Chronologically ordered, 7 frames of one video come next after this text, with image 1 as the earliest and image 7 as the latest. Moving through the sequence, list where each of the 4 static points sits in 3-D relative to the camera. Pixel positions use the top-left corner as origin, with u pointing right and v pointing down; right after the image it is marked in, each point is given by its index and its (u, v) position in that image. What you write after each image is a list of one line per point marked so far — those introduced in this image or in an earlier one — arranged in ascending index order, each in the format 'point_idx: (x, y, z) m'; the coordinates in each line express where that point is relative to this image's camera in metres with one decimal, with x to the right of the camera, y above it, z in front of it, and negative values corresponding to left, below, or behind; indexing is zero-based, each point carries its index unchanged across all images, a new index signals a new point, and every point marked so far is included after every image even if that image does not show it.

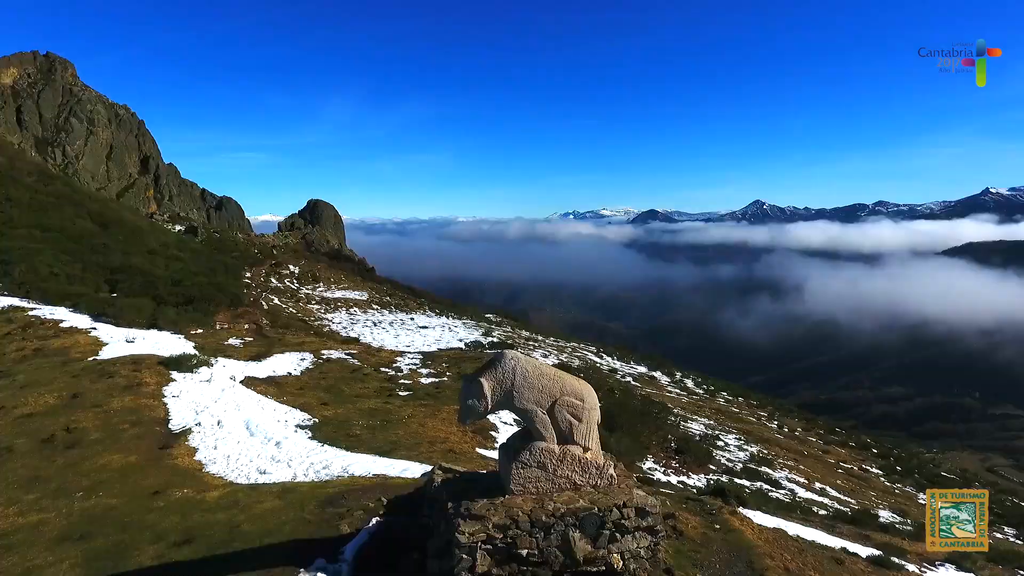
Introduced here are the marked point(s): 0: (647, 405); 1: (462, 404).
0: (+4.9, -4.5, +17.8) m
1: (-0.6, -1.8, +6.5) m
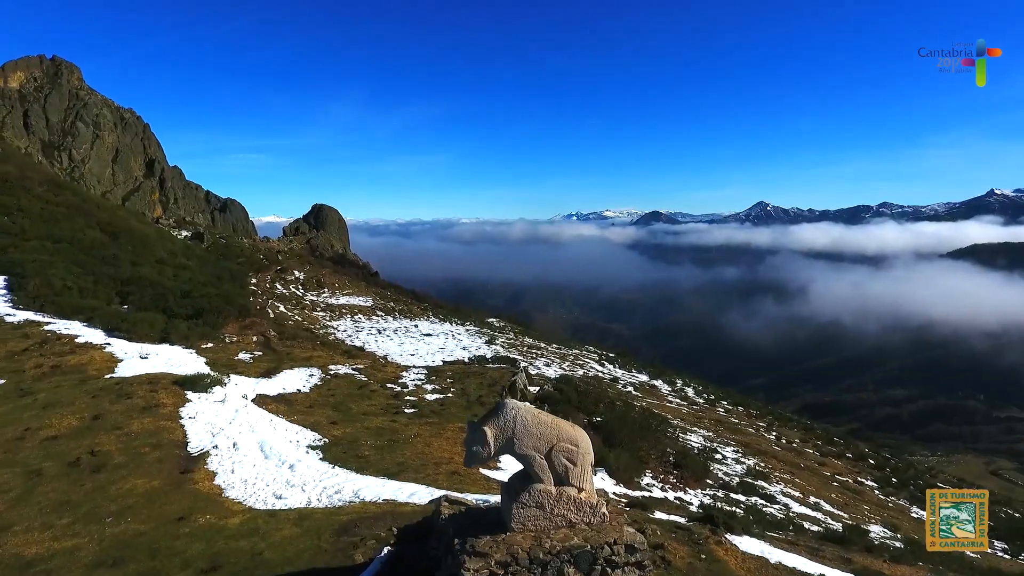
0: (+5.0, -5.0, +18.1) m
1: (-0.6, -2.2, +6.8) m
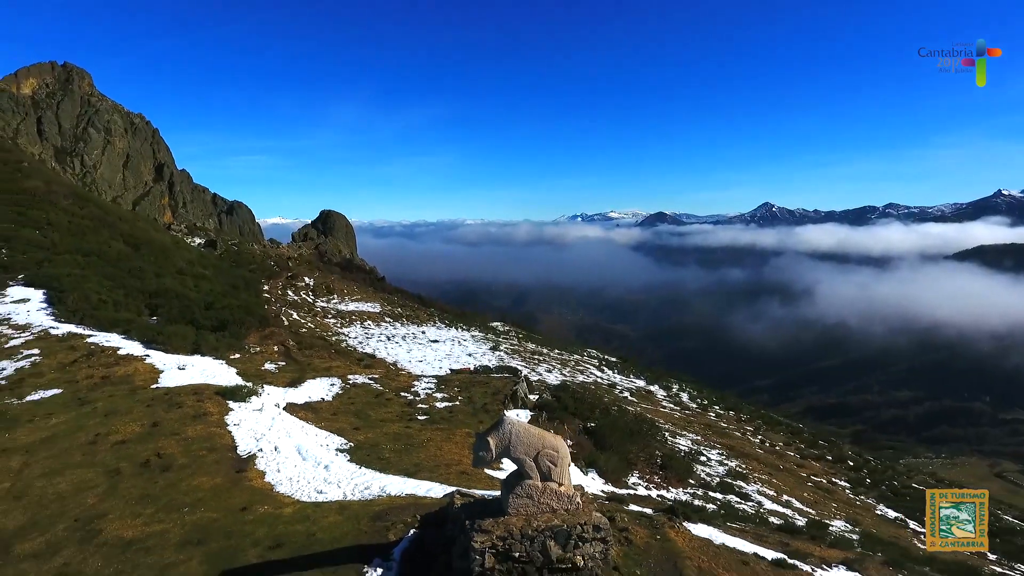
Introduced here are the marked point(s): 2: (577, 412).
0: (+5.1, -5.6, +19.5) m
1: (-0.6, -2.8, +8.2) m
2: (+2.4, -4.8, +18.2) m
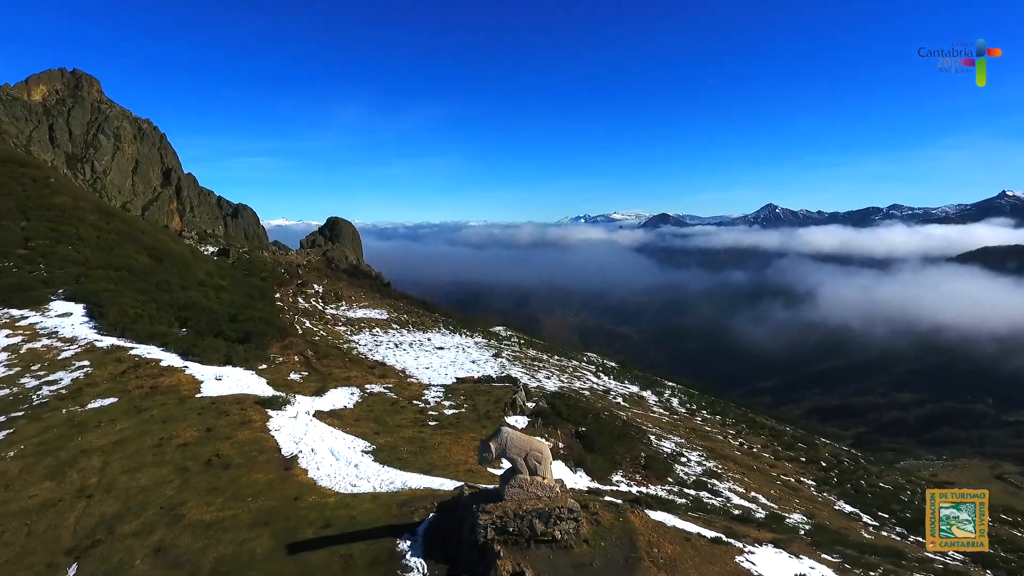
0: (+5.1, -6.3, +21.3) m
1: (-0.7, -3.5, +10.1) m
2: (+2.4, -5.5, +20.0) m
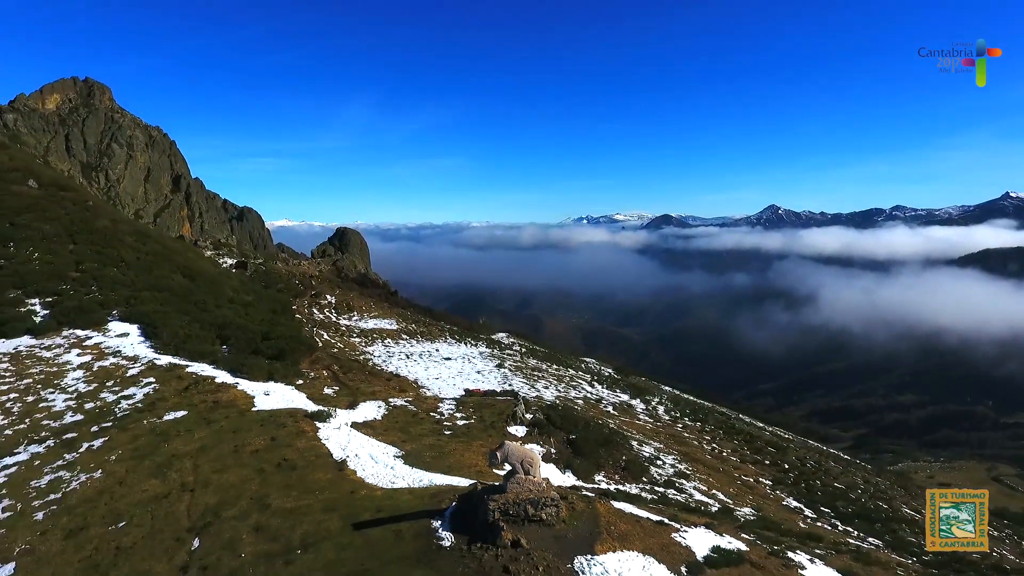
0: (+5.1, -7.6, +24.5) m
1: (-0.7, -4.7, +13.3) m
2: (+2.5, -6.8, +23.2) m
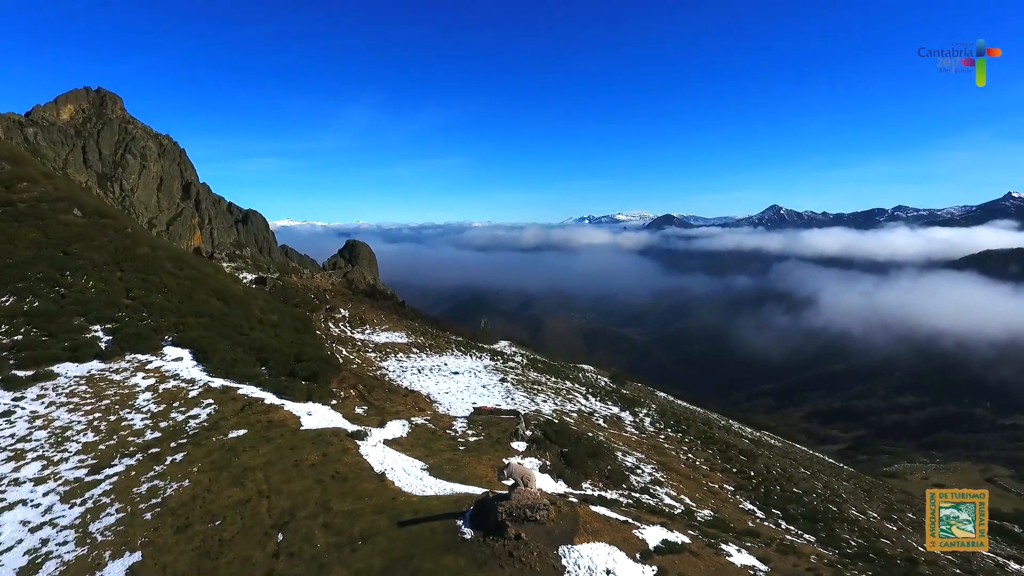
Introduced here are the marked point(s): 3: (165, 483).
0: (+5.3, -9.5, +28.4) m
1: (-0.6, -6.6, +17.3) m
2: (+2.6, -8.7, +27.2) m
3: (-14.2, -8.0, +19.6) m
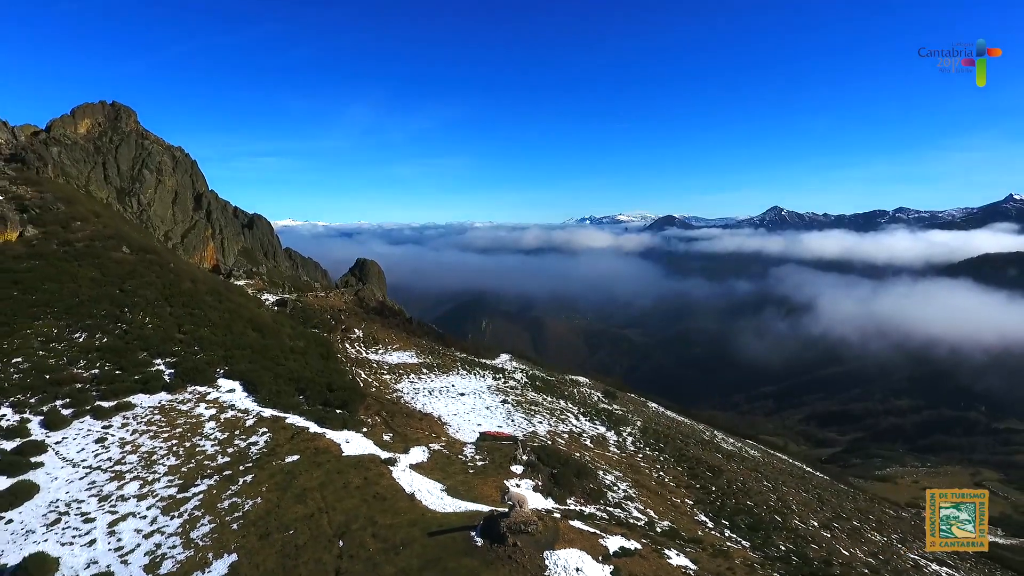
0: (+5.3, -12.7, +34.0) m
1: (-0.6, -9.9, +22.9) m
2: (+2.6, -12.0, +32.8) m
3: (-14.3, -11.3, +25.2) m
